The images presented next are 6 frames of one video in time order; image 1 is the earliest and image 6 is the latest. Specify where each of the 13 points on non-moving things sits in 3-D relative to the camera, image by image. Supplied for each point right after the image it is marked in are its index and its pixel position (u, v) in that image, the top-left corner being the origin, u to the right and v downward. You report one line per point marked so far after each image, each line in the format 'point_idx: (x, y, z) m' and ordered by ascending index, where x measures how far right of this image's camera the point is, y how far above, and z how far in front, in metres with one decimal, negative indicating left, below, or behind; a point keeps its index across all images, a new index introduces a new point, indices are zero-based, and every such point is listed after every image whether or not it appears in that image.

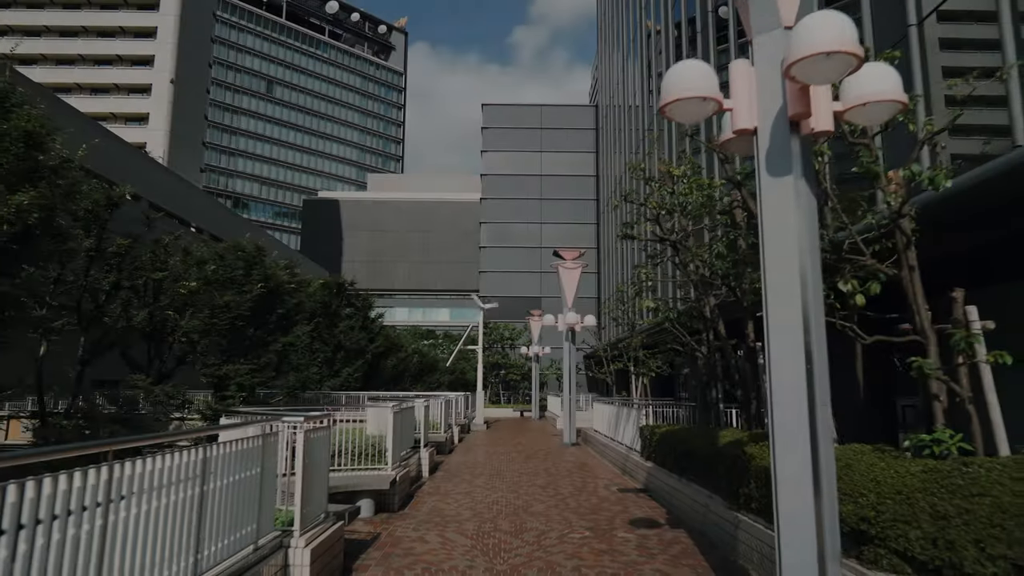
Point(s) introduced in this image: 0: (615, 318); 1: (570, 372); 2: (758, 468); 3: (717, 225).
0: (+3.0, -0.8, +17.9) m
1: (+1.4, -1.9, +15.5) m
2: (+1.8, -1.3, +4.7) m
3: (+2.4, +0.8, +7.5) m
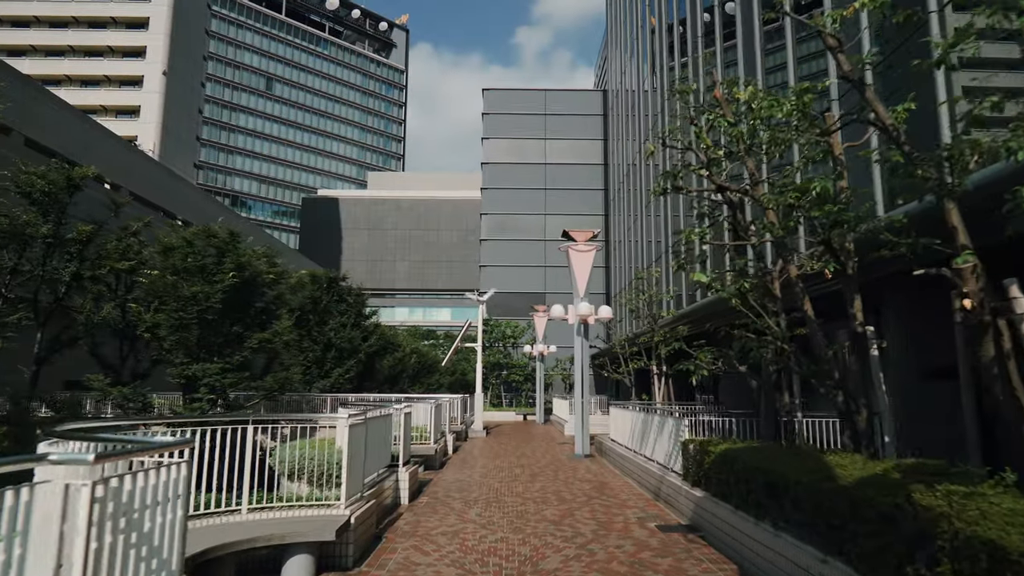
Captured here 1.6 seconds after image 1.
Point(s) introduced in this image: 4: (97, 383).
0: (+3.1, -0.5, +15.8) m
1: (+1.4, -1.6, +13.4) m
2: (+1.8, -1.0, +2.6) m
3: (+2.4, +1.1, +5.4) m
4: (-10.0, -2.3, +15.8) m
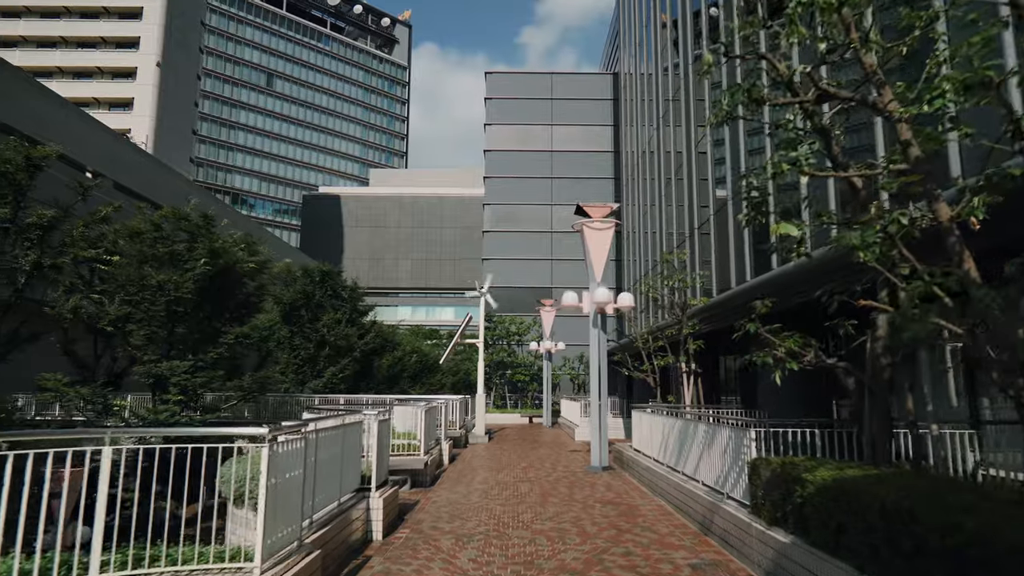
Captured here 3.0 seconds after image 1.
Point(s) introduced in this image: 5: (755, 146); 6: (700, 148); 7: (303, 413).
0: (+3.2, -0.2, +14.0) m
1: (+1.5, -1.3, +11.6) m
2: (+1.8, -0.7, +0.8) m
3: (+2.4, +1.3, +3.6) m
4: (-9.9, -2.0, +14.0) m
5: (+4.3, +2.3, +11.4) m
6: (+4.4, +3.0, +15.0) m
7: (-4.6, -2.8, +14.9) m
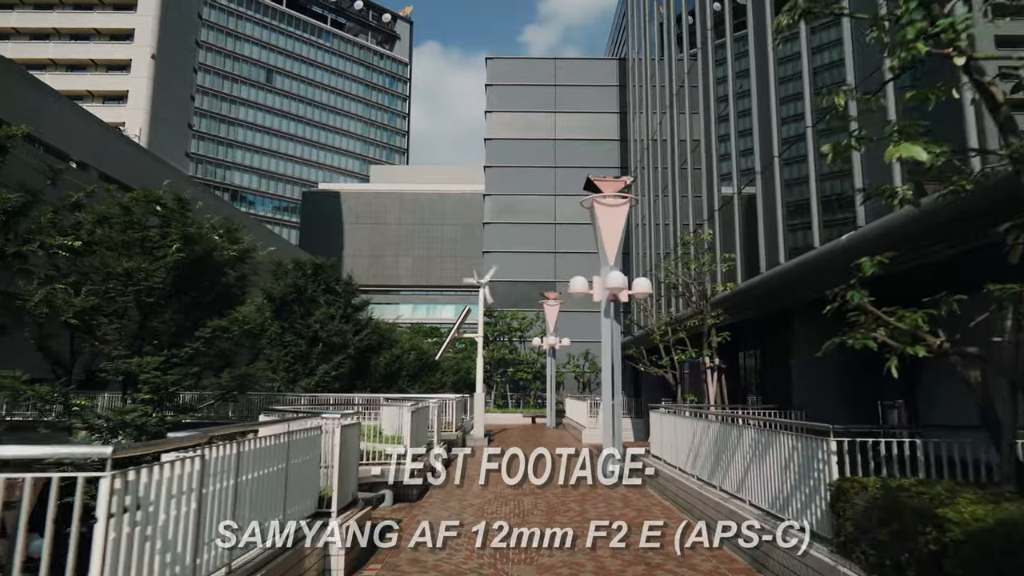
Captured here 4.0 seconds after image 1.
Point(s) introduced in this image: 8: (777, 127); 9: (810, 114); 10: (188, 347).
0: (+3.2, 0.0, +12.7) m
1: (+1.5, -1.1, +10.3) m
2: (+1.8, -0.5, -0.5) m
3: (+2.4, +1.6, +2.3) m
4: (-9.8, -1.8, +12.8) m
5: (+4.3, +2.5, +10.1) m
6: (+4.4, +3.3, +13.7) m
7: (-4.5, -2.6, +13.6) m
8: (+4.3, +2.5, +10.5) m
9: (+4.2, +2.5, +9.2) m
10: (-7.3, -1.3, +14.7) m
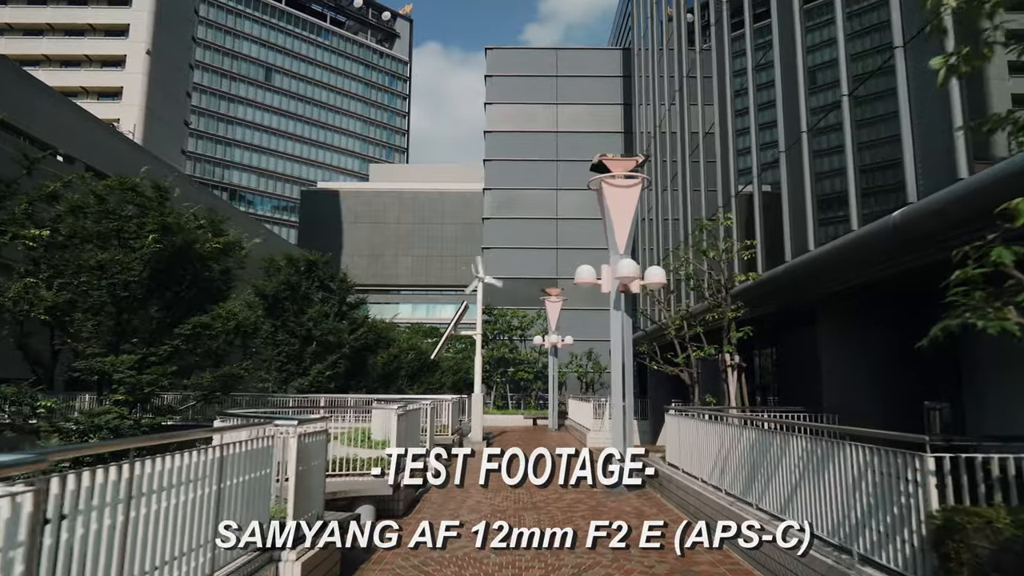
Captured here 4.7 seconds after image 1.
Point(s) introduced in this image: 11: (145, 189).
0: (+3.2, +0.1, +11.8) m
1: (+1.5, -1.0, +9.4) m
2: (+1.8, -0.4, -1.4) m
3: (+2.4, +1.7, +1.3) m
4: (-9.8, -1.7, +11.9) m
5: (+4.3, +2.7, +9.2) m
6: (+4.4, +3.4, +12.8) m
7: (-4.5, -2.5, +12.7) m
8: (+4.3, +2.6, +9.6) m
9: (+4.2, +2.6, +8.3) m
10: (-7.2, -1.2, +13.8) m
11: (-8.0, +2.2, +14.3) m
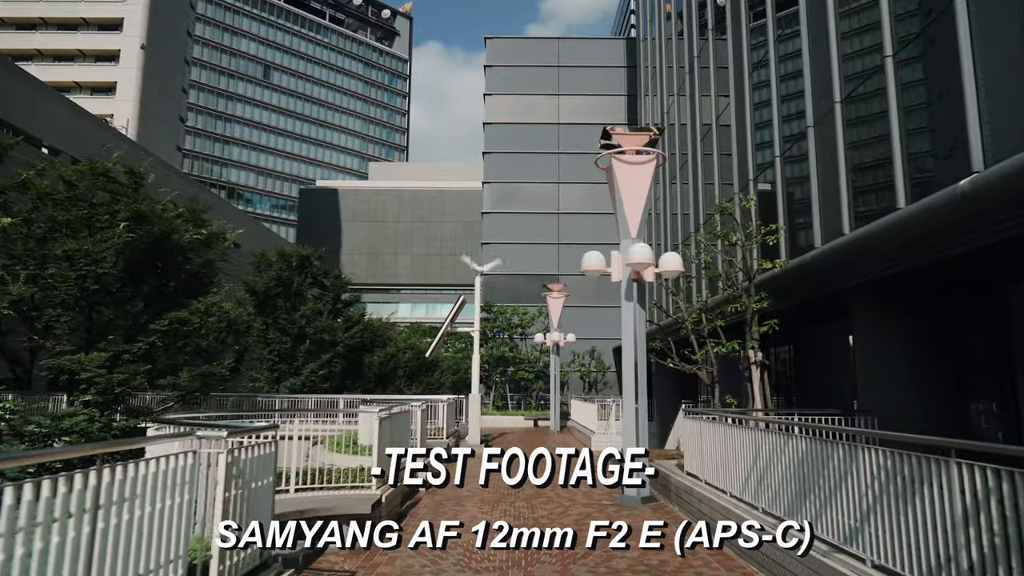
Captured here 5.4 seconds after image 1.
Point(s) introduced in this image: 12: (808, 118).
0: (+3.2, +0.3, +10.8) m
1: (+1.5, -0.8, +8.5) m
2: (+1.8, -0.2, -2.3) m
3: (+2.4, +1.8, +0.4) m
4: (-9.8, -1.5, +11.0) m
5: (+4.3, +2.8, +8.3) m
6: (+4.4, +3.6, +11.9) m
7: (-4.6, -2.3, +11.8) m
8: (+4.3, +2.8, +8.7) m
9: (+4.2, +2.7, +7.4) m
10: (-7.3, -1.0, +12.9) m
11: (-8.0, +2.3, +13.4) m
12: (+4.3, +2.6, +9.6) m
